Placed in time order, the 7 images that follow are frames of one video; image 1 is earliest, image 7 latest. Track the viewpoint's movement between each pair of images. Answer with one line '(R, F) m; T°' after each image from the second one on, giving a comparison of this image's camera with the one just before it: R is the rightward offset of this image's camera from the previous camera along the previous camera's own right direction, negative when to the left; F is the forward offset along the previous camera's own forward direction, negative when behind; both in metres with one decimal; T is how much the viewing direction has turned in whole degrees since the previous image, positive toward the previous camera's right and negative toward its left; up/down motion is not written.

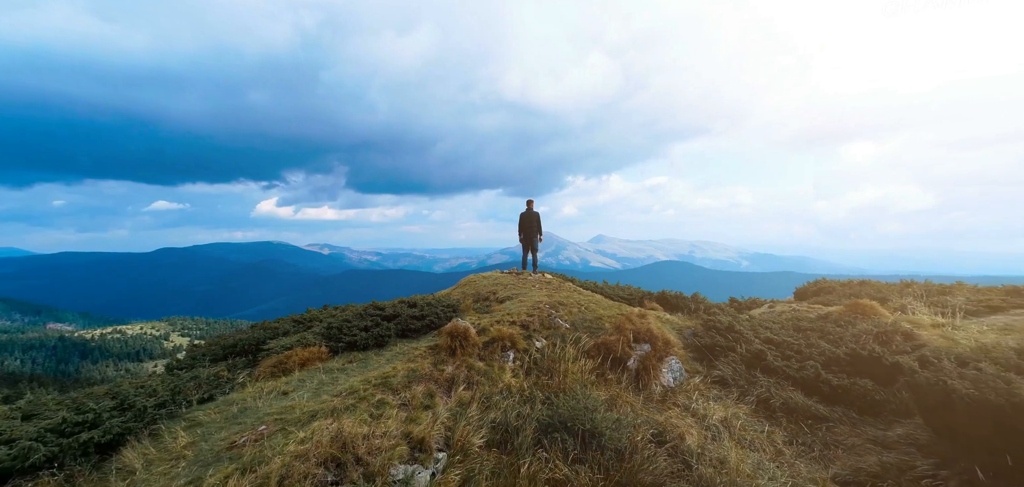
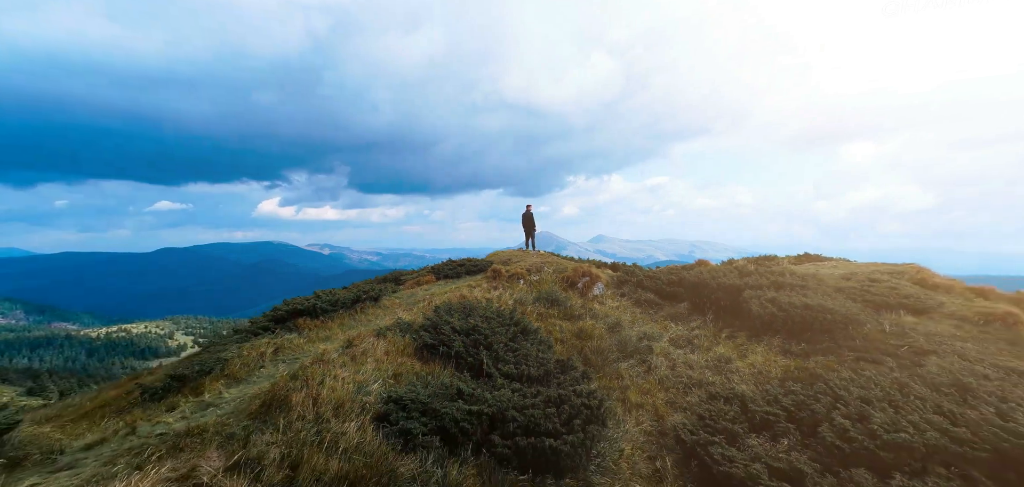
(-0.2, -5.8) m; 0°
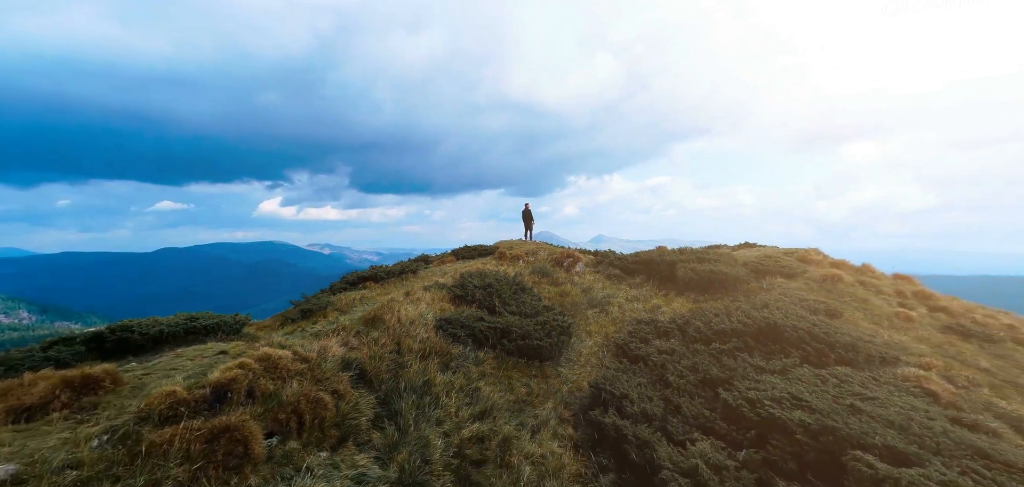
(0.0, -3.3) m; 0°
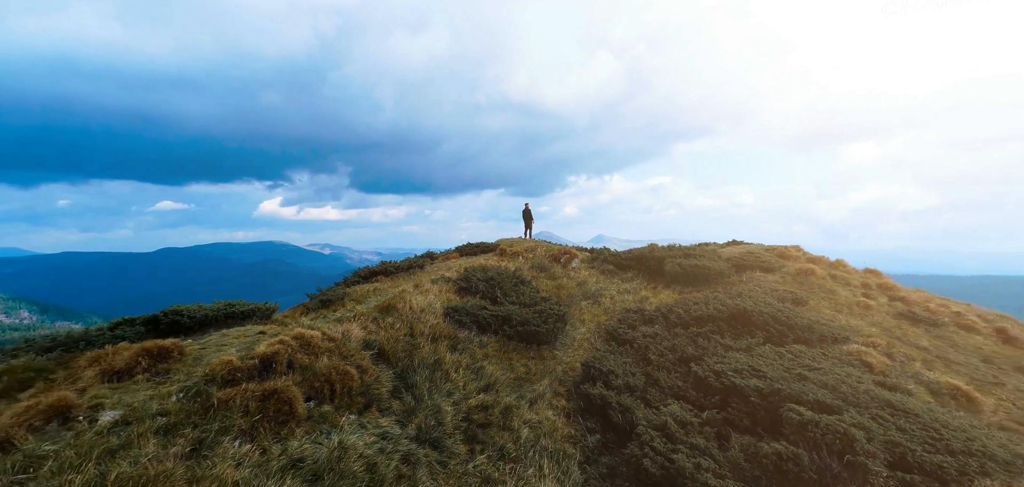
(0.0, -0.9) m; 0°
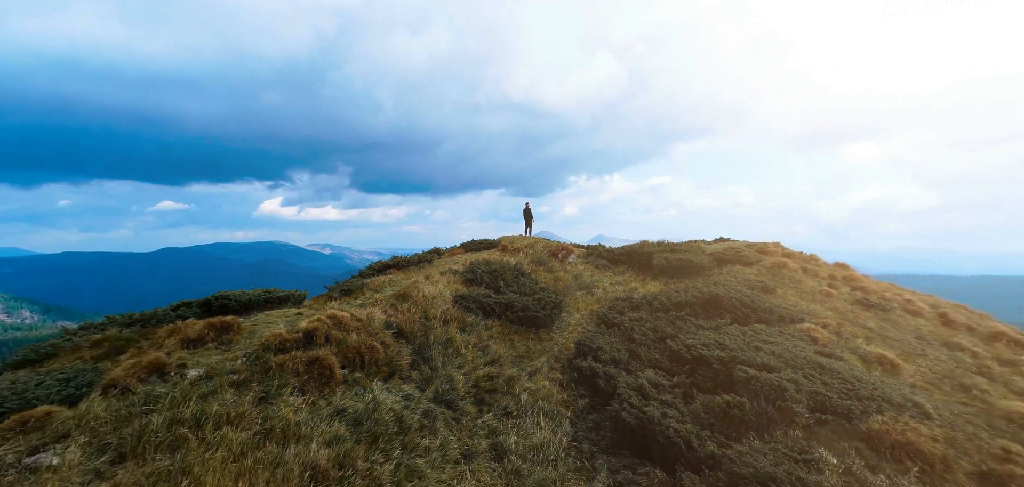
(-3.6, +4.9) m; 0°
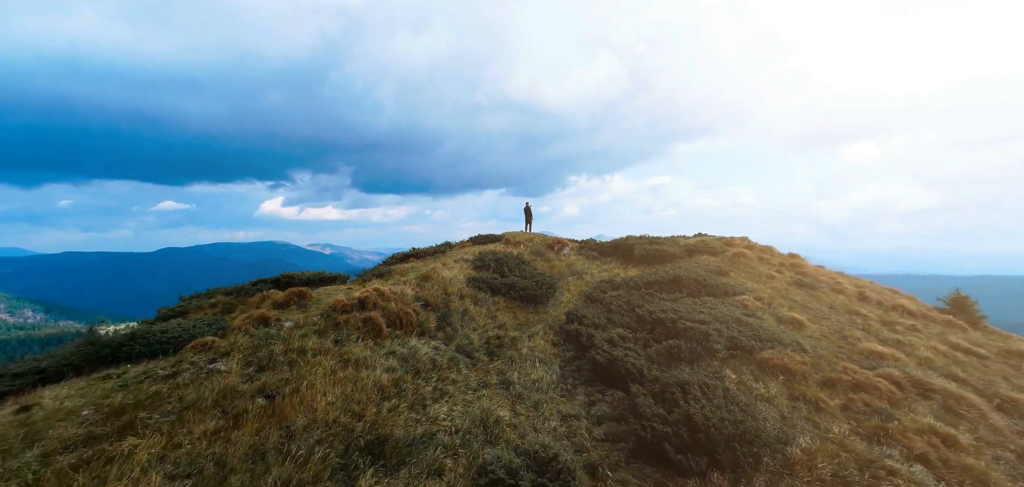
(-0.1, -5.3) m; 0°
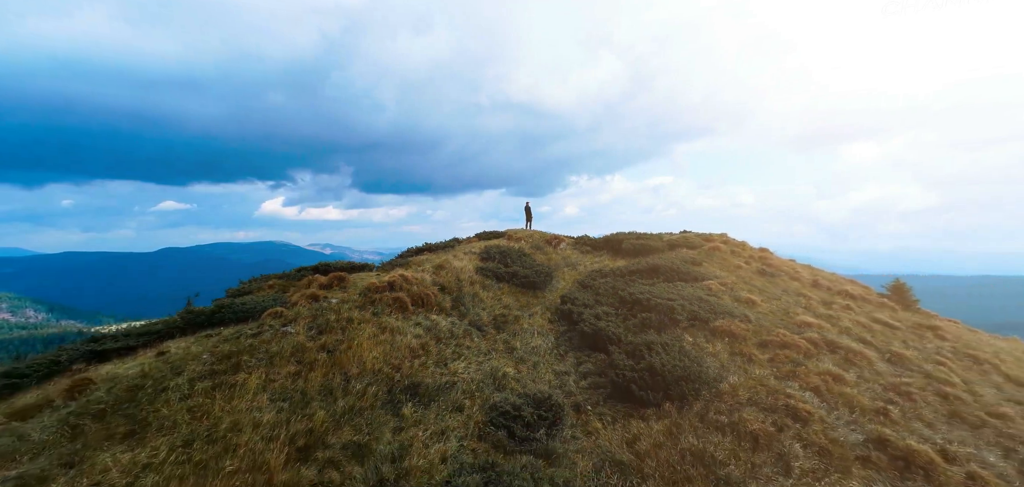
(-0.2, -4.4) m; 0°
